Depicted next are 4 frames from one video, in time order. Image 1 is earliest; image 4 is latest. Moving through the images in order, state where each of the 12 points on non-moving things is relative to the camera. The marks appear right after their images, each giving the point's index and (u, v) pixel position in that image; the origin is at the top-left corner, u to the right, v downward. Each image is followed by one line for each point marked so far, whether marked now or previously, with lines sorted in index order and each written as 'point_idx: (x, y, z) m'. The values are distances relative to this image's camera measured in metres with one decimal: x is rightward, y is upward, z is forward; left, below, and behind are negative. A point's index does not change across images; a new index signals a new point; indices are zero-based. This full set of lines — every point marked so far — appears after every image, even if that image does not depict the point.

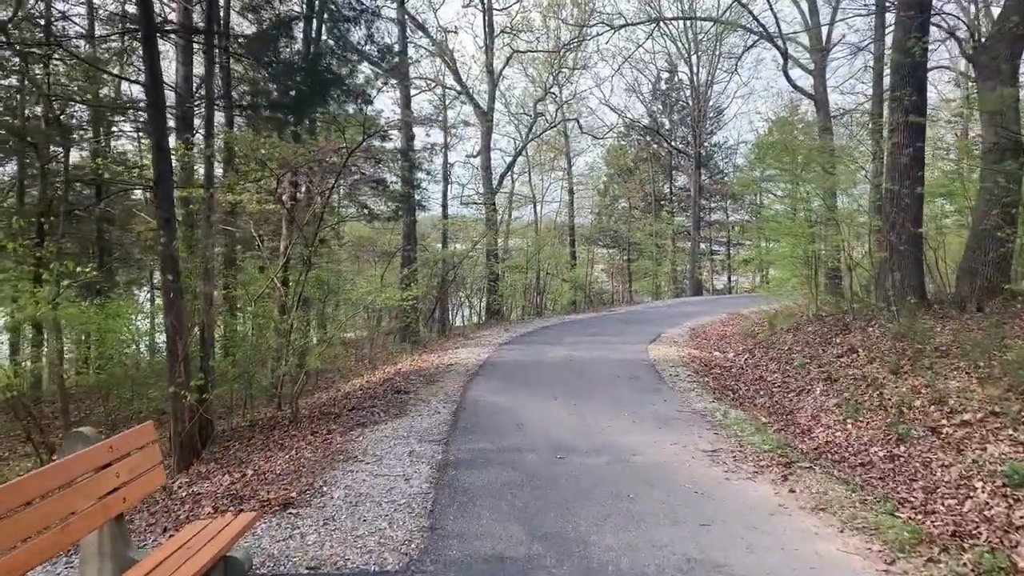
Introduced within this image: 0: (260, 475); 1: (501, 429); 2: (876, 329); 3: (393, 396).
0: (-1.7, -1.3, +5.8) m
1: (-0.1, -1.1, +6.4) m
2: (+3.6, -0.4, +8.5) m
3: (-1.1, -1.0, +8.0) m
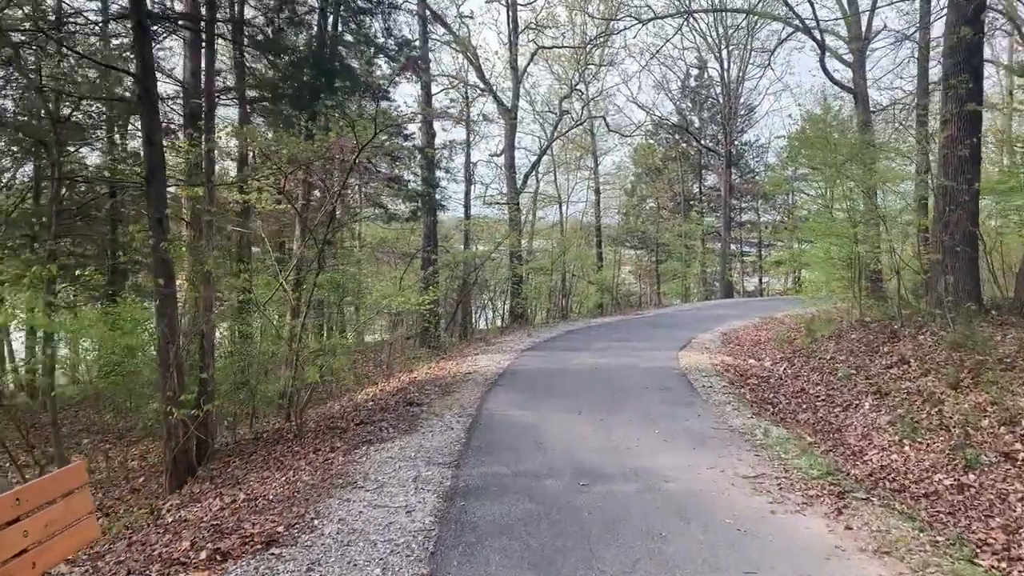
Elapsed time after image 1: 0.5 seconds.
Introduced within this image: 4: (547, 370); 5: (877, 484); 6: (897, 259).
0: (-1.6, -1.3, +5.3) m
1: (0.0, -1.1, +5.8) m
2: (+3.8, -0.5, +7.9) m
3: (-0.9, -1.0, +7.4) m
4: (+0.4, -0.9, +9.6) m
5: (+2.1, -1.2, +5.0) m
6: (+4.7, +0.4, +10.5) m
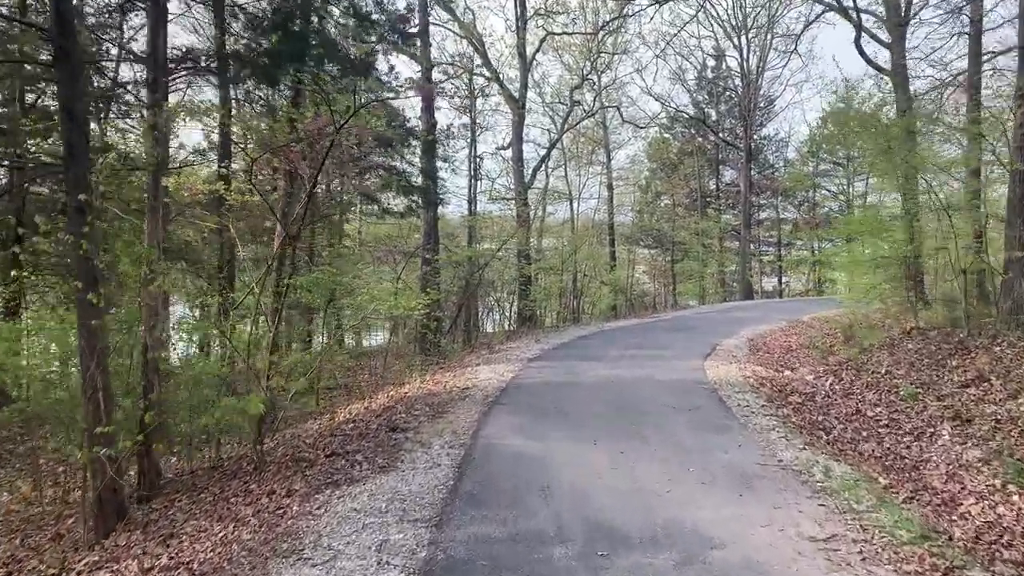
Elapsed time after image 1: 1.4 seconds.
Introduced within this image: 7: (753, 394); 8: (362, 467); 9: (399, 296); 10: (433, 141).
0: (-1.6, -1.3, +4.1) m
1: (0.0, -1.1, +4.6) m
2: (+3.9, -0.5, +6.6) m
3: (-0.9, -1.1, +6.3) m
4: (+0.4, -0.9, +8.4) m
5: (+2.1, -1.2, +3.8) m
6: (+4.8, +0.3, +9.3) m
7: (+2.2, -1.0, +7.8) m
8: (-0.9, -1.1, +5.4) m
9: (-1.6, -0.1, +12.2) m
10: (-1.3, +2.5, +14.3) m
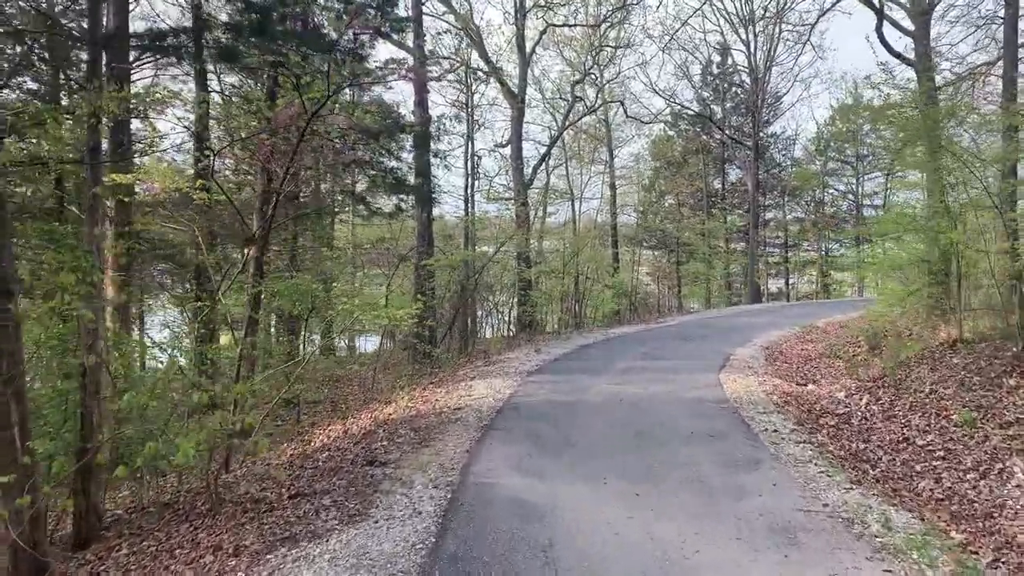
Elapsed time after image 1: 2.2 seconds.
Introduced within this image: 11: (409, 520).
0: (-1.6, -1.4, +3.2) m
1: (0.0, -1.2, +3.8) m
2: (+3.8, -0.5, +5.8) m
3: (-0.9, -1.1, +5.4) m
4: (+0.4, -1.0, +7.5) m
5: (+2.1, -1.2, +3.0) m
6: (+4.8, +0.3, +8.4) m
7: (+2.2, -1.0, +7.0) m
8: (-1.0, -1.2, +4.5) m
9: (-1.6, -0.2, +11.3) m
10: (-1.4, +2.4, +13.4) m
11: (-0.5, -1.2, +4.3) m
